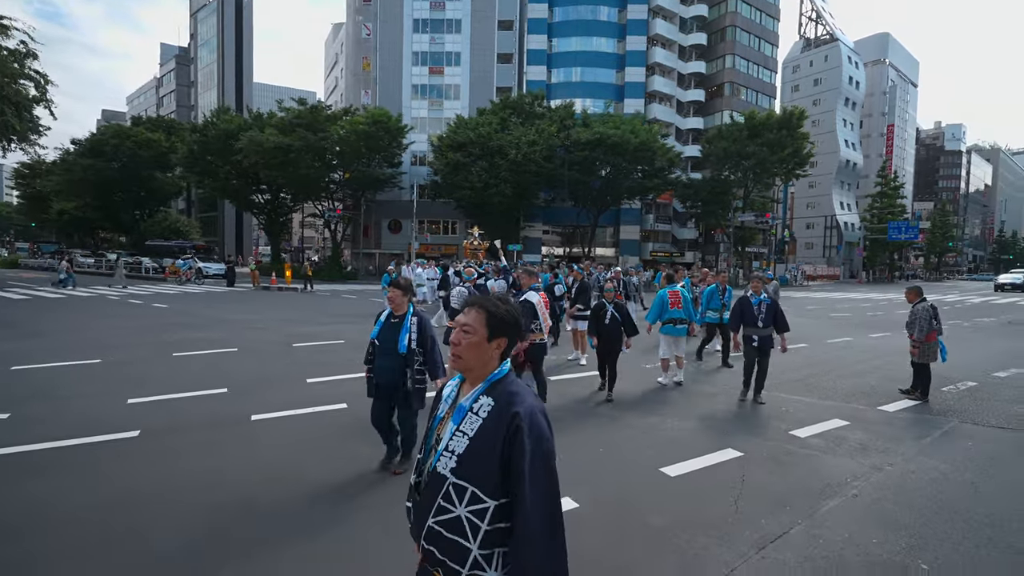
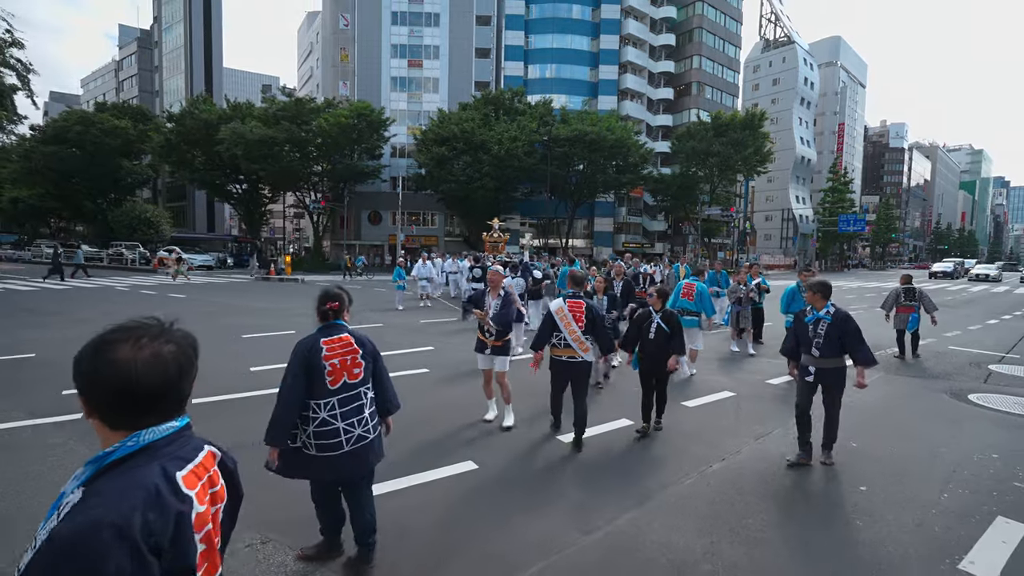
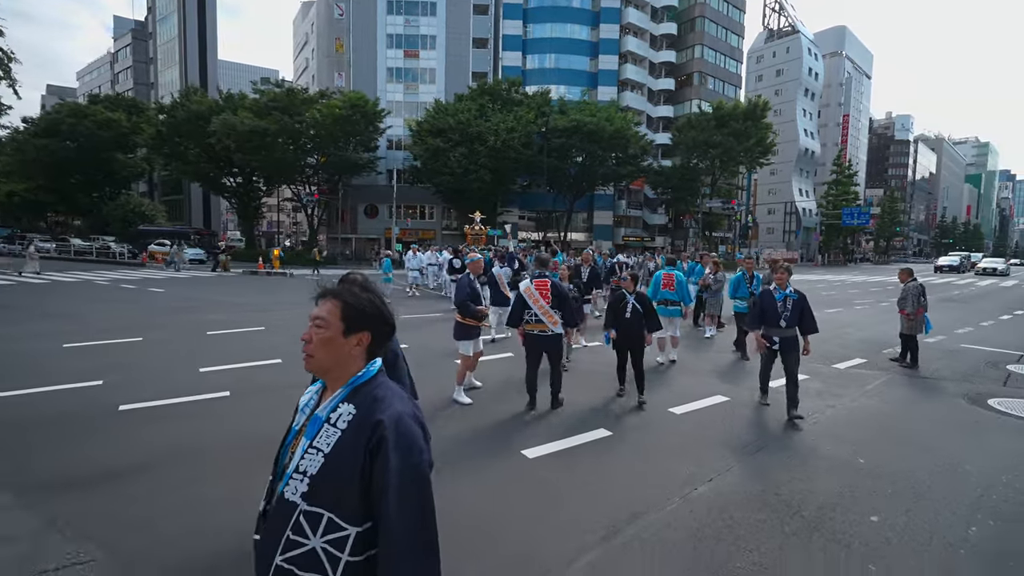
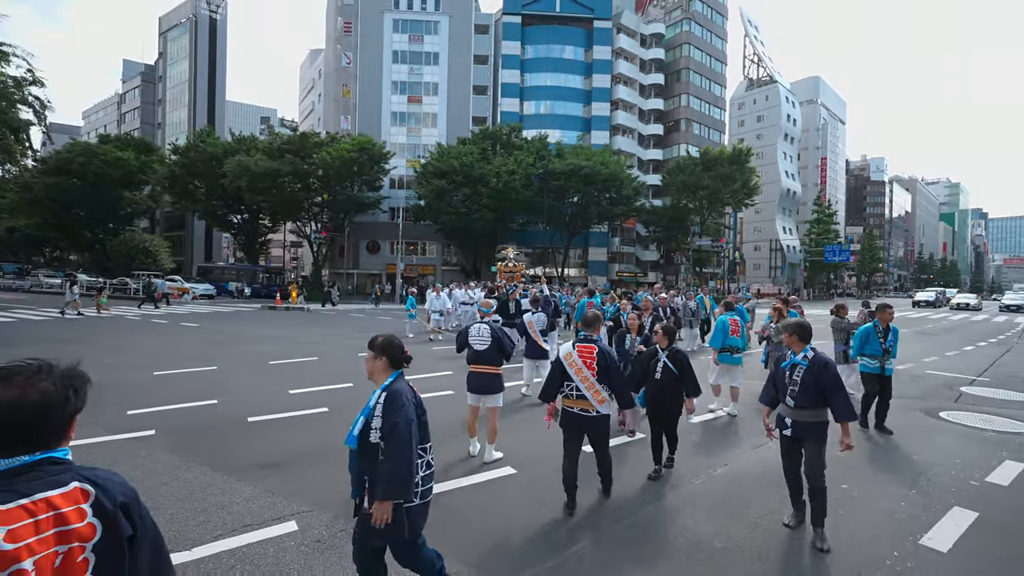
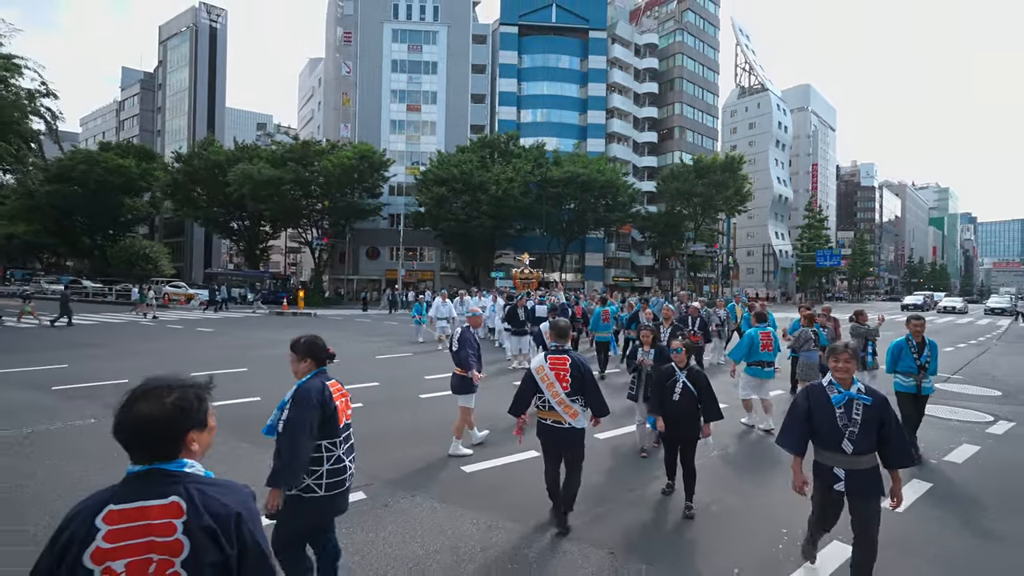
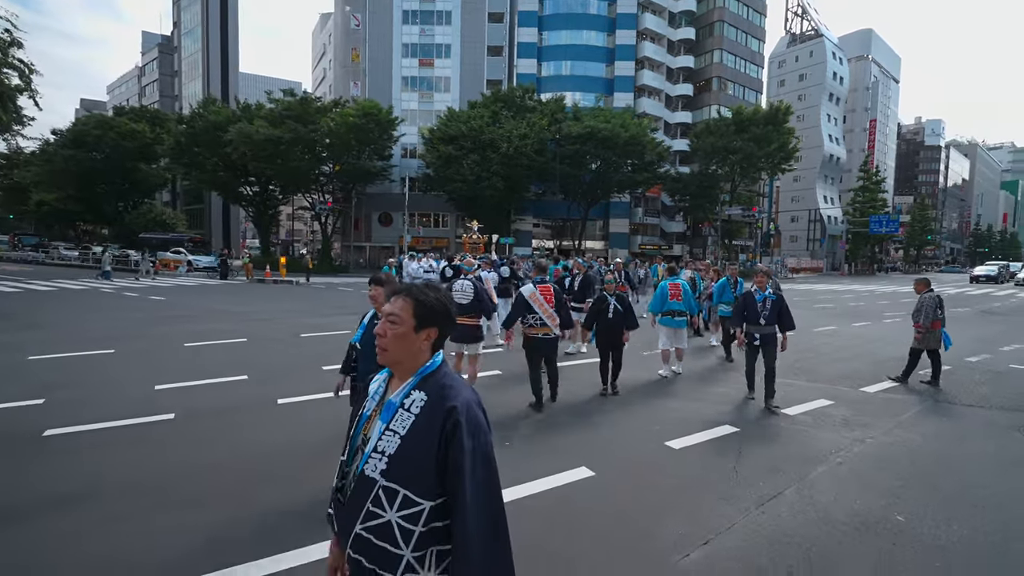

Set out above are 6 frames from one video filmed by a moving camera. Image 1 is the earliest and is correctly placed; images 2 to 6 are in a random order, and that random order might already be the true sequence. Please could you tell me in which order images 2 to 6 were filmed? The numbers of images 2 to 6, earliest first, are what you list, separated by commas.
6, 3, 2, 4, 5
